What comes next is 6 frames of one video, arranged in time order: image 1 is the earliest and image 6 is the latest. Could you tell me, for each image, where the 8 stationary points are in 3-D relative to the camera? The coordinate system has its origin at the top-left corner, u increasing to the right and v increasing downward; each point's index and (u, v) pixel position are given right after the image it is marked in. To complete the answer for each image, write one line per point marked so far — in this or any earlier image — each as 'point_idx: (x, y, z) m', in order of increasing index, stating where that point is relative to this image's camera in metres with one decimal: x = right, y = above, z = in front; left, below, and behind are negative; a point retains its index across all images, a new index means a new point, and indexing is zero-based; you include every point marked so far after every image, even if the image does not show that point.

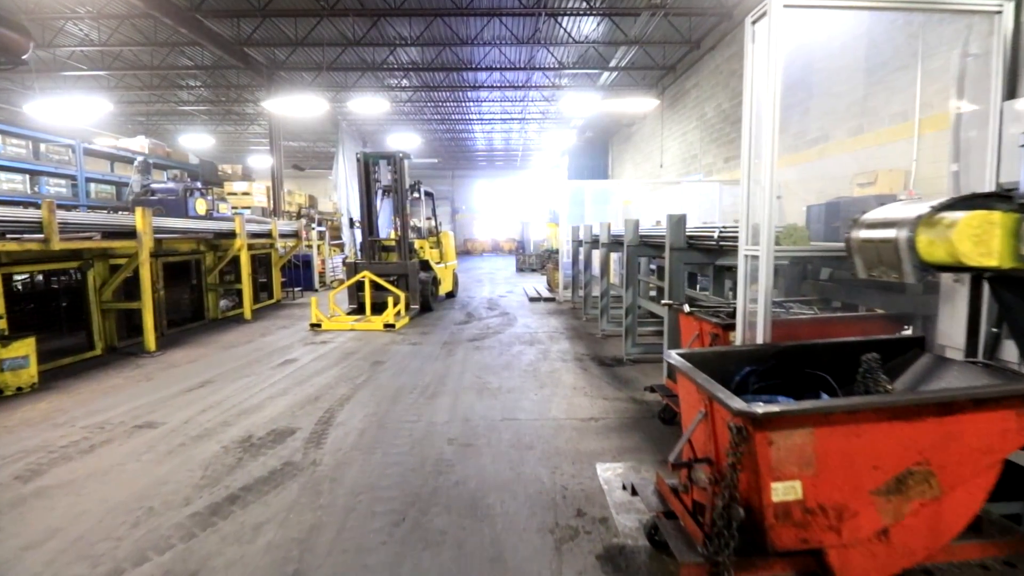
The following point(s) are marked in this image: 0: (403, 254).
0: (-2.1, +0.7, +8.2) m
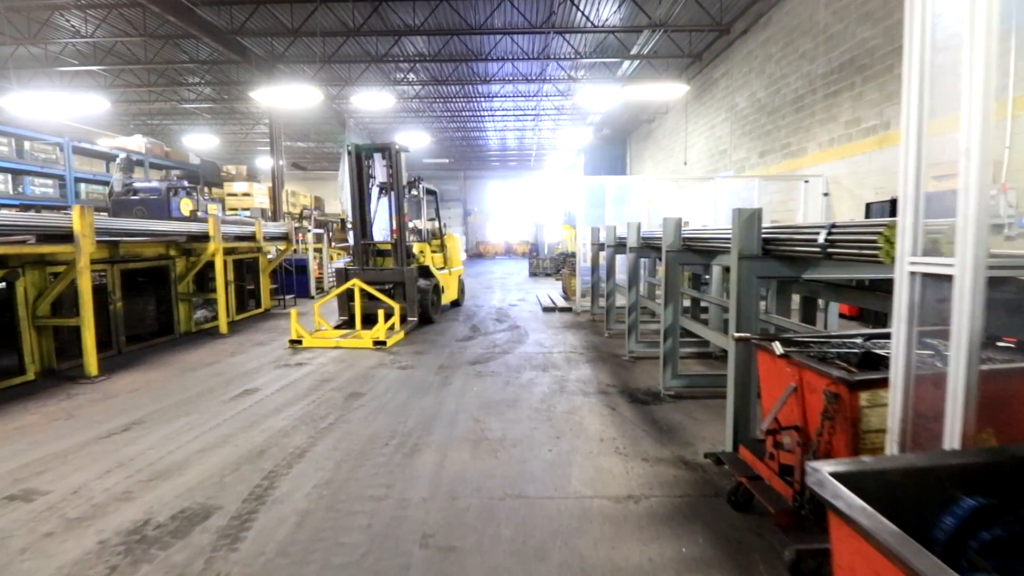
0: (-1.9, +0.5, +7.2) m
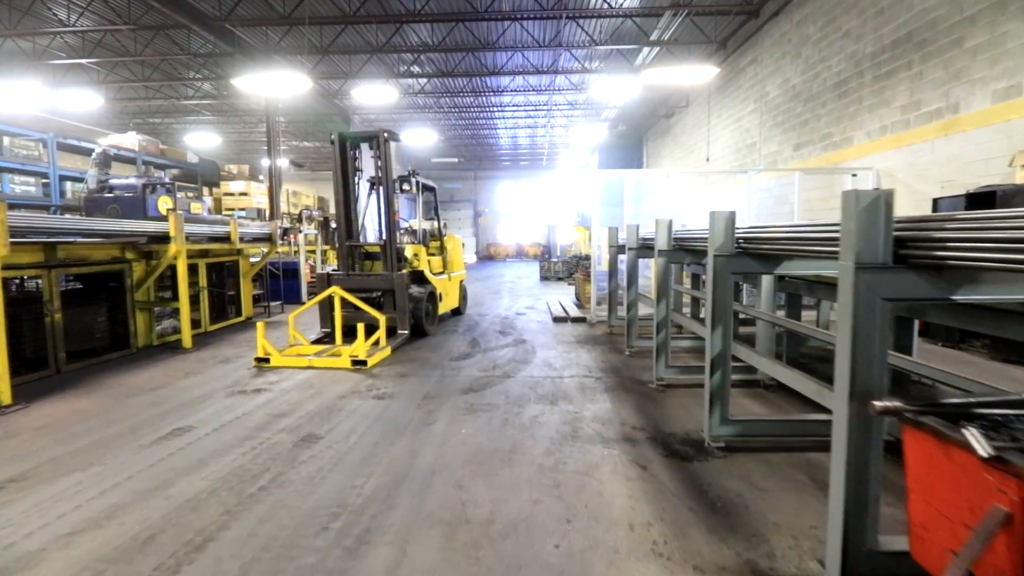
0: (-1.8, +0.4, +6.3) m
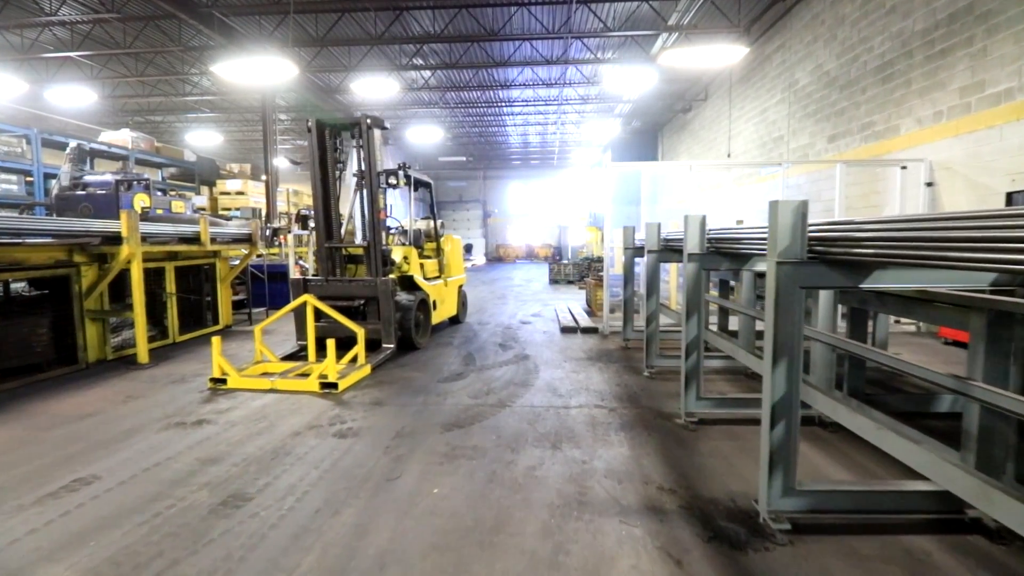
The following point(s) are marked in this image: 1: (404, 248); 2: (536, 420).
0: (-1.8, +0.3, +5.5) m
1: (-1.6, +0.6, +6.1) m
2: (+0.2, -1.1, +3.6) m
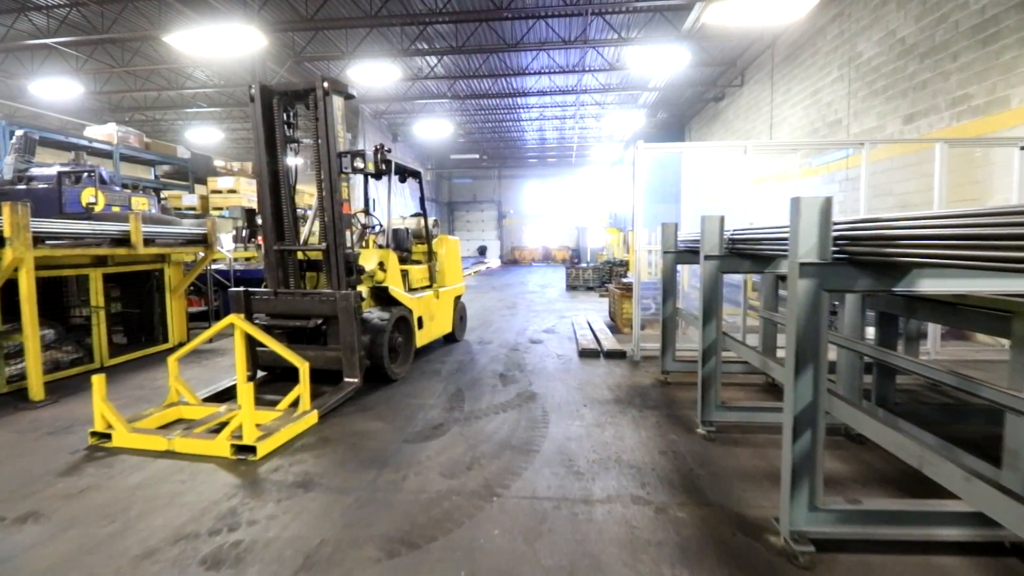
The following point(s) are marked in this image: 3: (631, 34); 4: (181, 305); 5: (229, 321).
0: (-1.8, +0.1, +4.3) m
1: (-1.5, +0.4, +4.8) m
2: (+0.1, -1.3, +2.2) m
3: (+3.4, +7.2, +12.0) m
4: (-4.9, -0.2, +6.3) m
5: (-2.4, -0.3, +3.6) m
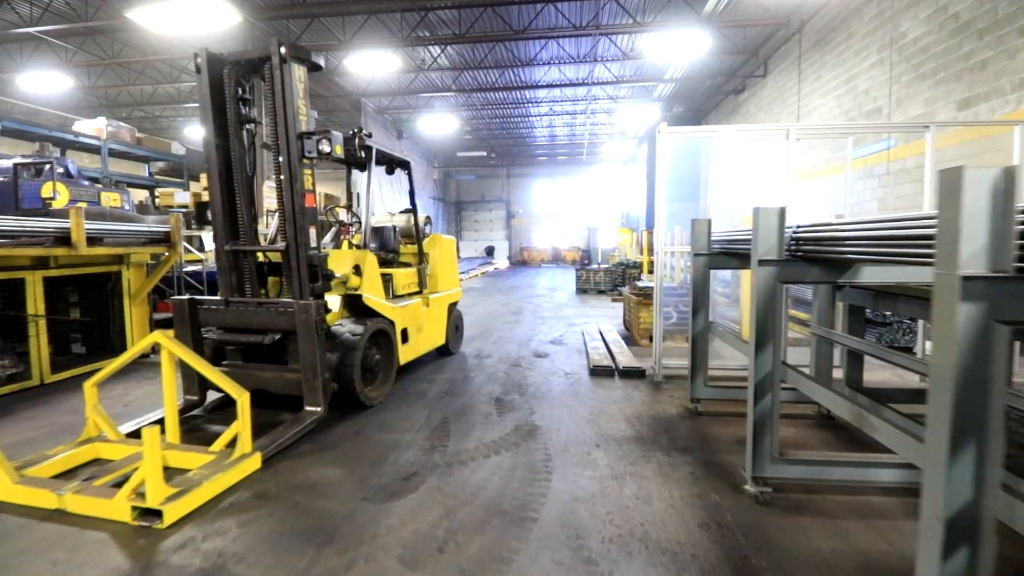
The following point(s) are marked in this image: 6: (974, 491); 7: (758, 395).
0: (-1.8, 0.0, +3.6) m
1: (-1.5, +0.4, +4.1) m
2: (+0.1, -1.3, +1.5) m
3: (+3.6, +7.1, +11.2) m
4: (-4.9, -0.3, +5.7) m
5: (-2.5, -0.4, +2.9) m
6: (+1.4, -0.6, +1.3) m
7: (+1.5, -0.6, +2.5) m
